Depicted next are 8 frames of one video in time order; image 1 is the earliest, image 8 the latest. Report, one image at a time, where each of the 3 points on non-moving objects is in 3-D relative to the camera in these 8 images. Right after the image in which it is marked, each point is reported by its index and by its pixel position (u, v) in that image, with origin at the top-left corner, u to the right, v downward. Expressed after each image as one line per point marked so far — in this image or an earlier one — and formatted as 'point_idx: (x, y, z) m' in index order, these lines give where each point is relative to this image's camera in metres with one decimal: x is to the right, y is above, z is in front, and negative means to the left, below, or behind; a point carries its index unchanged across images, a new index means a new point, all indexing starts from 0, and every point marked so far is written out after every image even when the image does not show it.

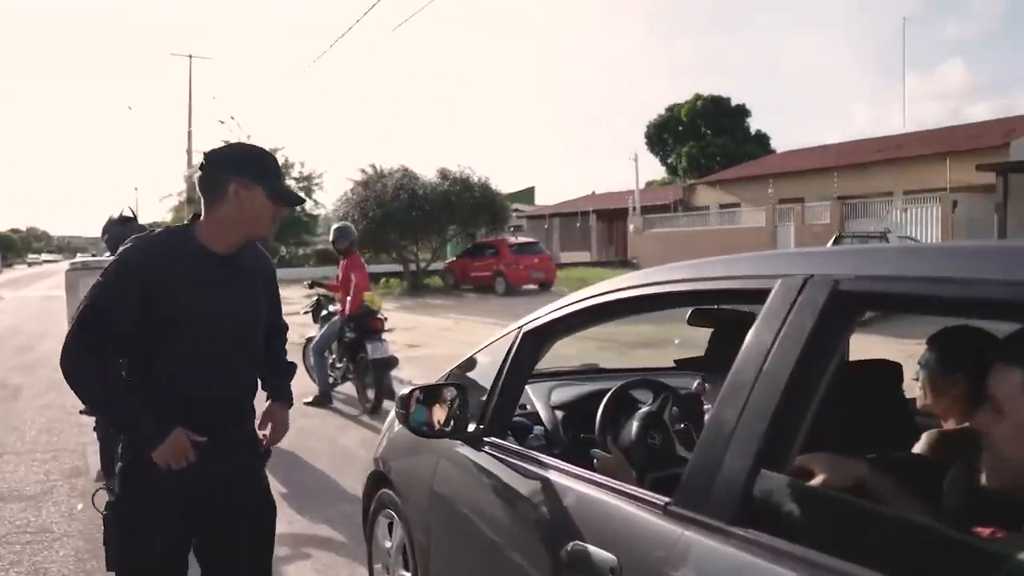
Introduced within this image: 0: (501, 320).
0: (-0.2, -0.7, +19.3) m
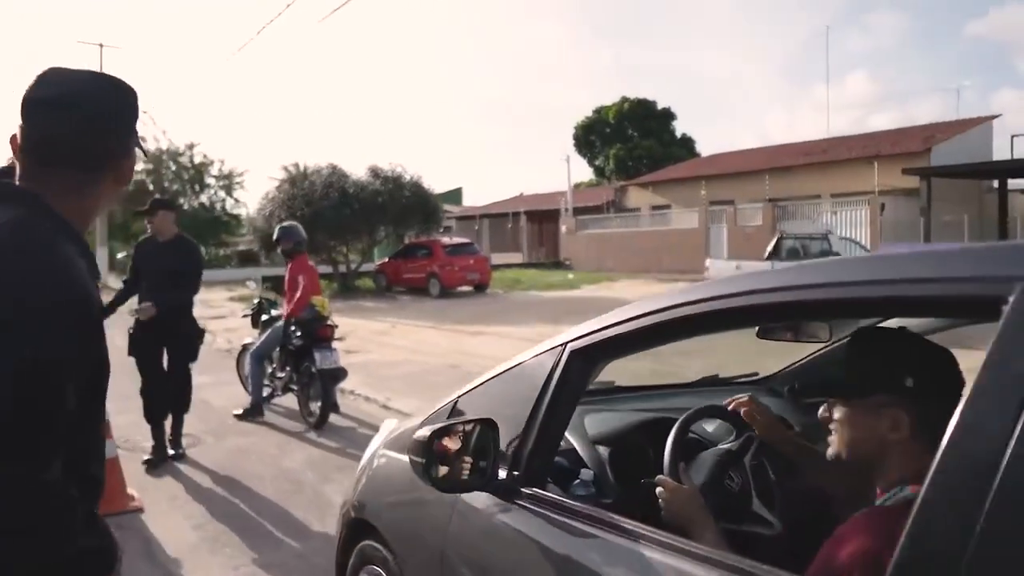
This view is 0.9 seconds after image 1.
0: (-1.4, -0.7, +18.6) m
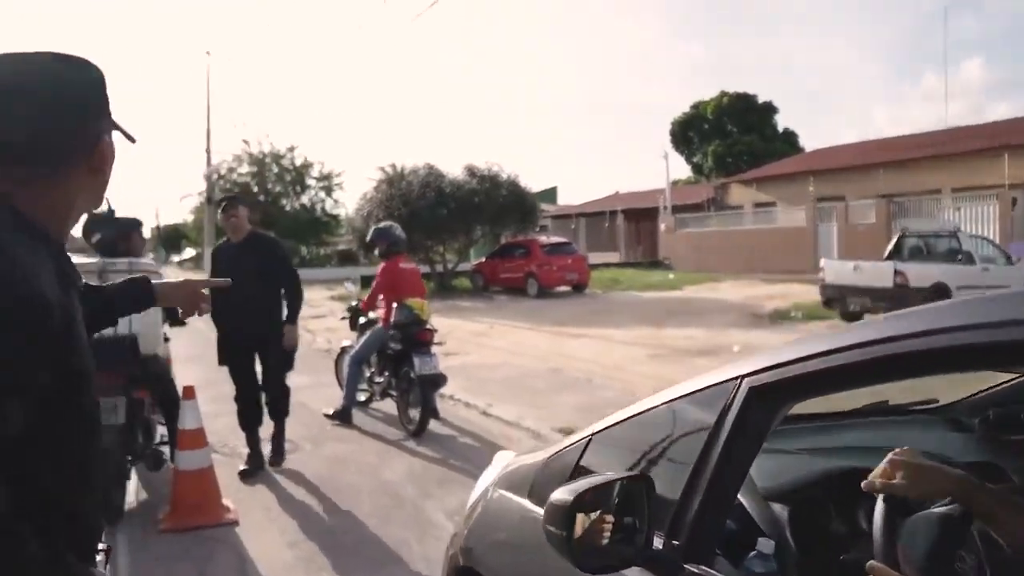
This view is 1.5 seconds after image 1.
0: (+0.5, -0.7, +18.3) m
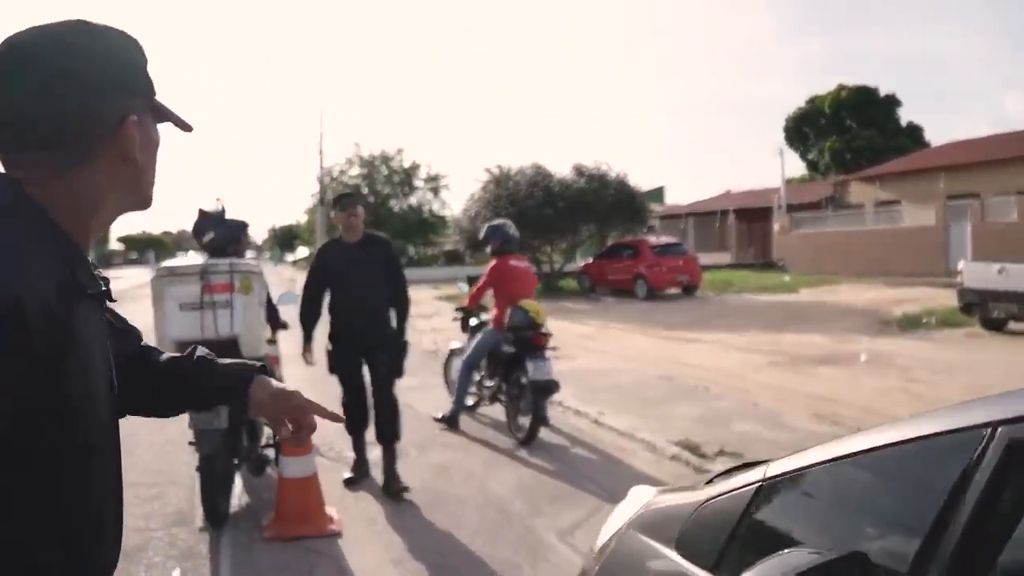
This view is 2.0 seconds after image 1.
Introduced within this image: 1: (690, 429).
0: (+2.5, -0.7, +17.7) m
1: (+1.5, -1.2, +8.1) m
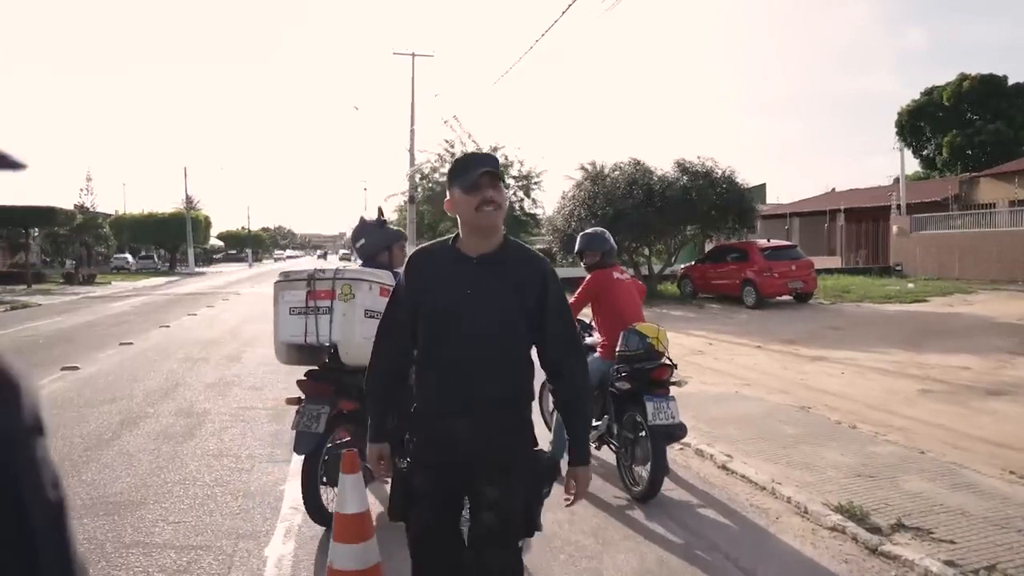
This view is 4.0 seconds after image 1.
0: (+4.2, -0.9, +16.0) m
1: (+2.3, -1.3, +6.5) m
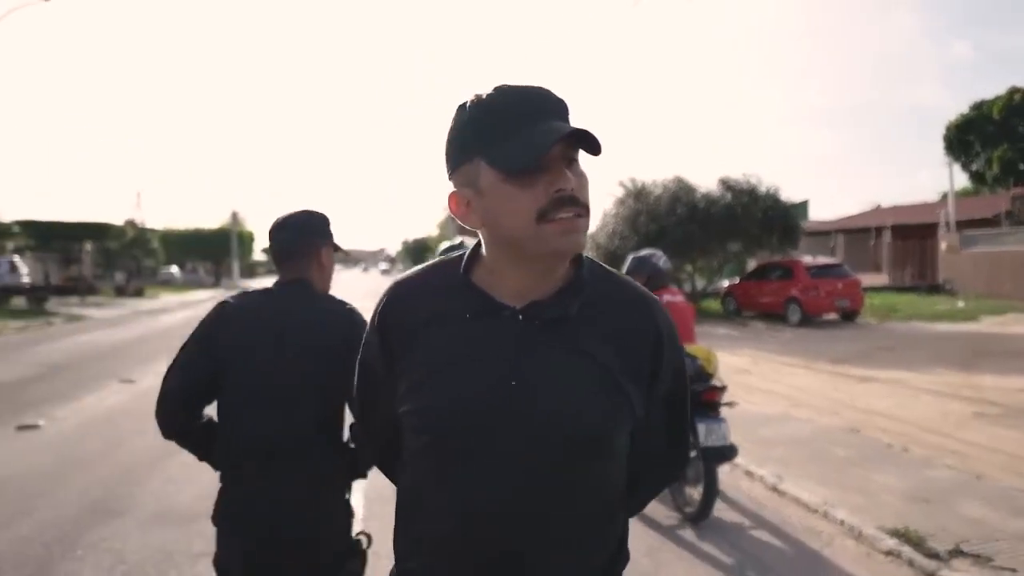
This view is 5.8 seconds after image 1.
0: (+4.9, -1.2, +15.8) m
1: (+2.6, -1.5, +6.4) m
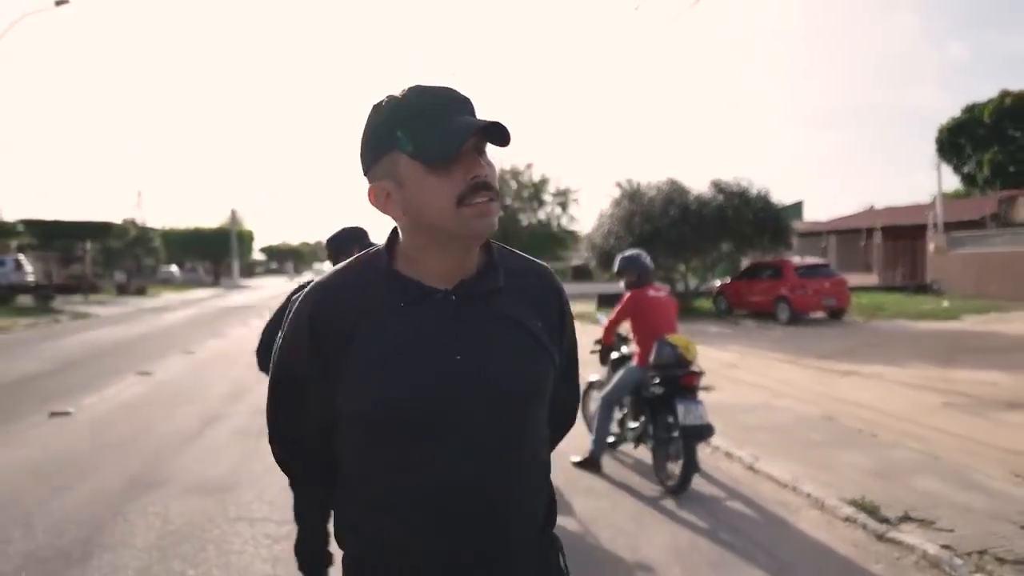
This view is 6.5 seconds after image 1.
0: (+4.9, -1.2, +16.6) m
1: (+2.6, -1.5, +7.1) m
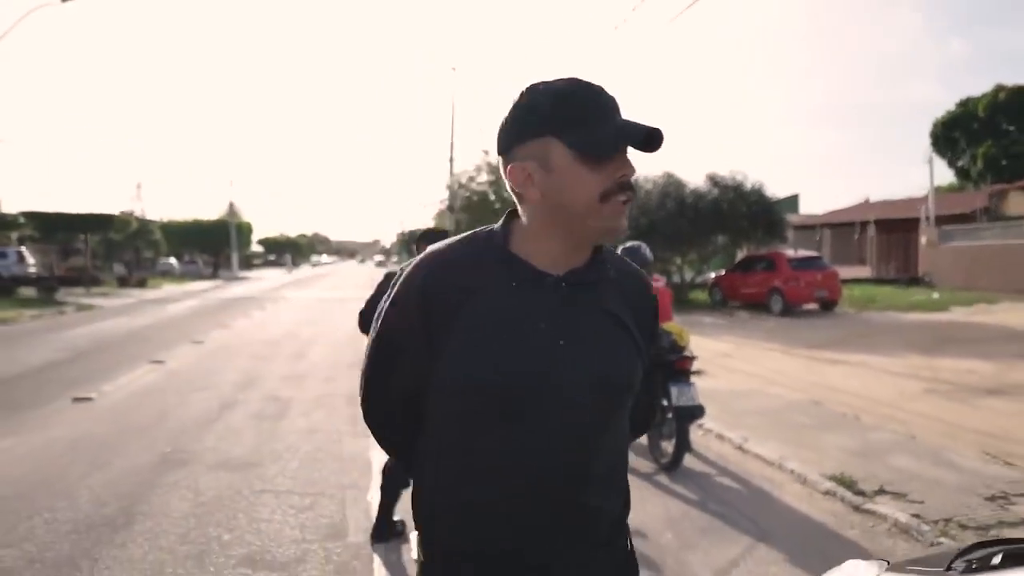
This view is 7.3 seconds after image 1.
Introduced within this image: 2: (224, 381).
0: (+4.9, -1.0, +17.1) m
1: (+2.7, -1.4, +7.6) m
2: (-4.0, -1.3, +13.1) m
